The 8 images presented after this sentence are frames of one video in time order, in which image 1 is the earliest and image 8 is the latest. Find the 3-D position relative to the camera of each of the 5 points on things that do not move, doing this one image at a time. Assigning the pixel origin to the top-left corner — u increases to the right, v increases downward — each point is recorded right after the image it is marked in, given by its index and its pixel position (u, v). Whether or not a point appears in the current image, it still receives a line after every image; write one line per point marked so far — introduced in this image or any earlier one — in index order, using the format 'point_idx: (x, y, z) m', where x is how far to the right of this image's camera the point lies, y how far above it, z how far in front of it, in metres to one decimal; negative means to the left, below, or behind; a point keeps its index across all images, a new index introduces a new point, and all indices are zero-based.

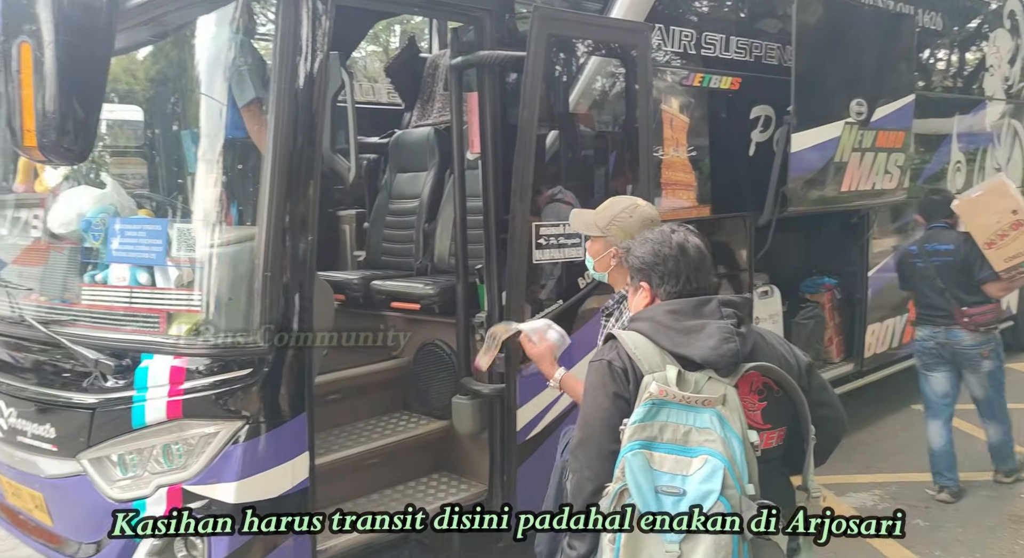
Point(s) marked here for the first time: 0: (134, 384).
0: (-1.2, -0.3, +2.4) m
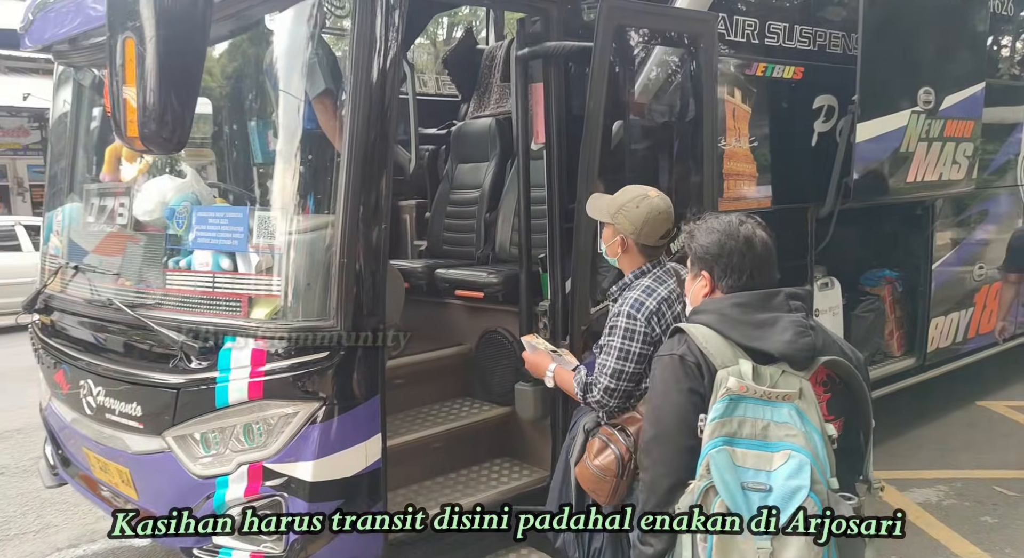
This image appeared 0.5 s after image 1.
0: (-1.0, -0.3, +2.5) m
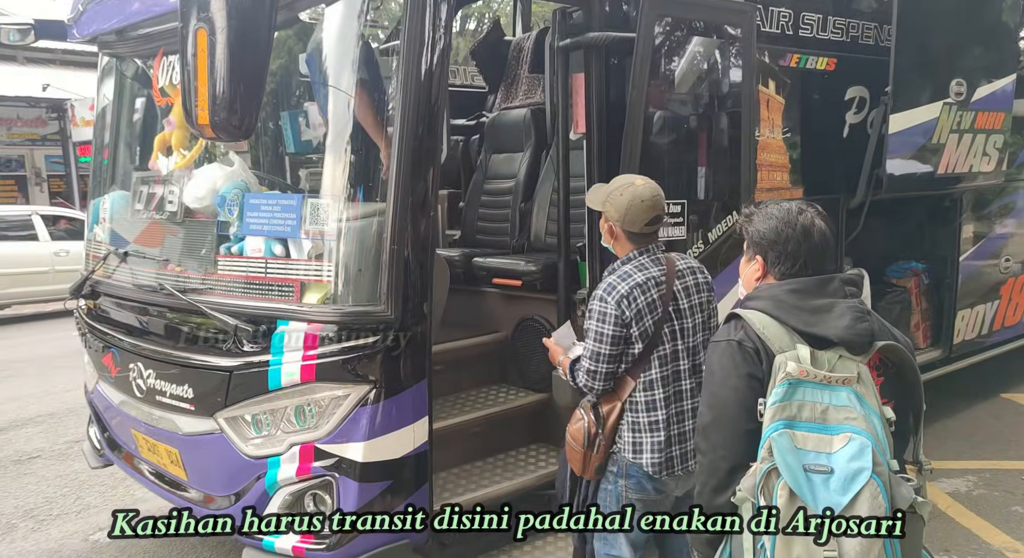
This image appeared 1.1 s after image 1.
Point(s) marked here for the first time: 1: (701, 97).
0: (-0.9, -0.2, +2.6) m
1: (+0.8, +0.8, +3.1) m
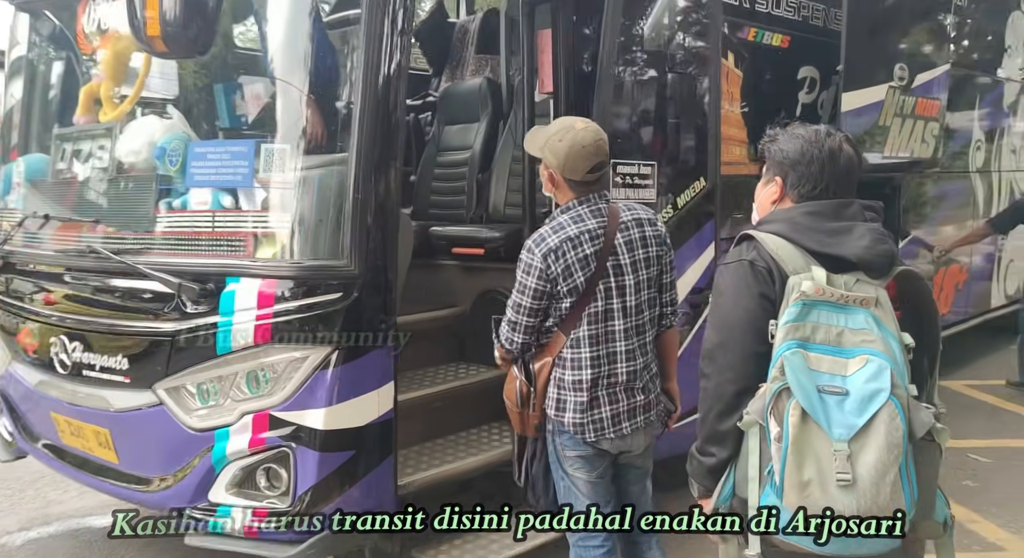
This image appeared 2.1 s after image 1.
0: (-0.9, -0.1, +2.4) m
1: (+0.7, +0.9, +3.1) m
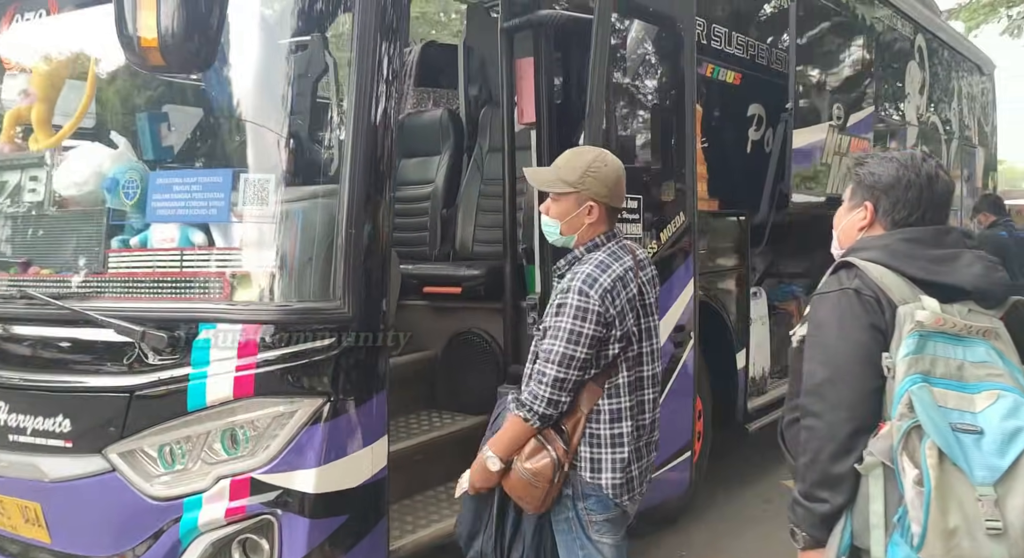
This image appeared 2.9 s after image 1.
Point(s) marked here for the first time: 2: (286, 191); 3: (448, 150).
0: (-0.9, -0.2, +2.1) m
1: (+0.6, +0.8, +3.1) m
2: (-0.7, +0.3, +2.2) m
3: (-0.3, +0.6, +3.6) m
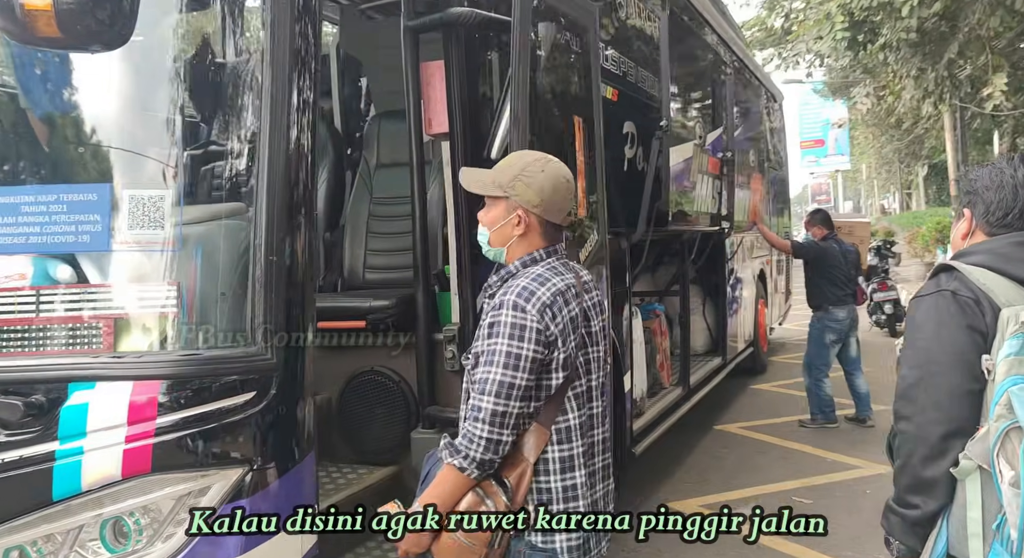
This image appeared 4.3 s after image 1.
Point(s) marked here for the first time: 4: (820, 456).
0: (-1.0, -0.3, +1.6) m
1: (+0.2, +0.7, +2.9) m
2: (-0.8, +0.2, +1.7) m
3: (-0.8, +0.5, +3.2) m
4: (+2.2, -1.3, +5.3) m
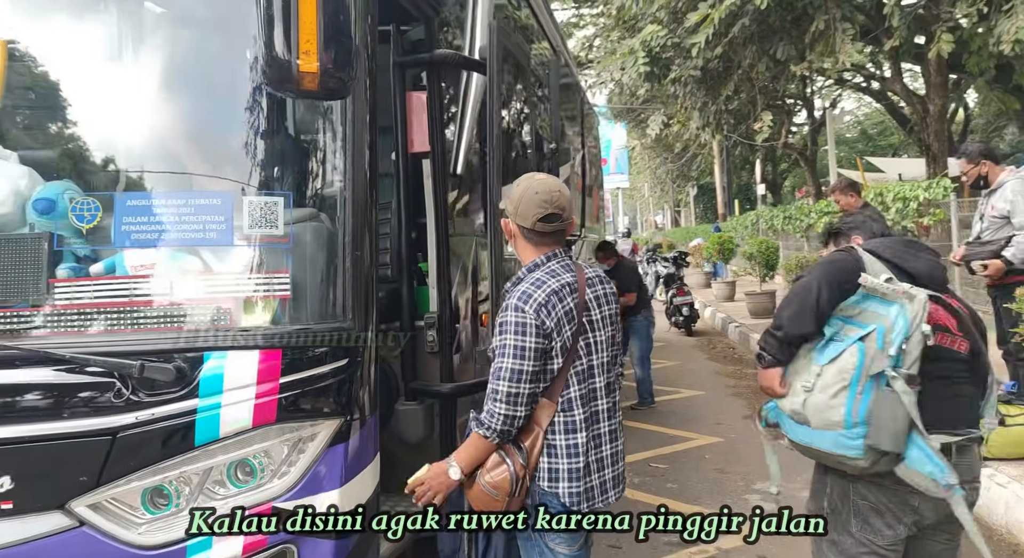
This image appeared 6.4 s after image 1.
0: (-0.8, -0.3, +1.9) m
1: (-0.1, +0.7, +3.5) m
2: (-0.7, +0.2, +2.2) m
3: (-1.1, +0.5, +3.6) m
4: (+1.3, -1.3, +6.4) m
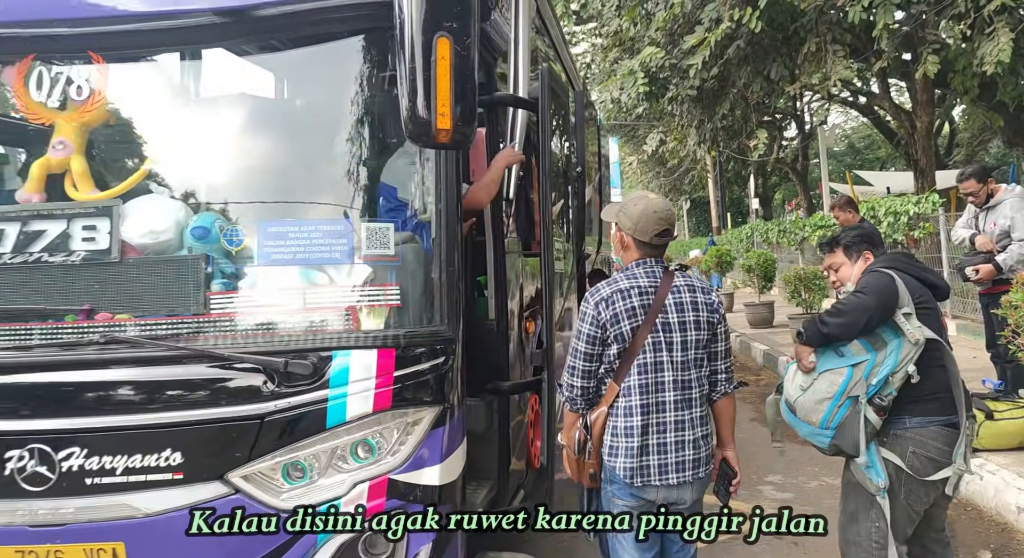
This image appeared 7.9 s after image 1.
0: (-0.6, -0.3, +2.4) m
1: (+0.1, +0.6, +4.0) m
2: (-0.4, +0.2, +2.6) m
3: (-0.9, +0.4, +4.0) m
4: (+1.5, -1.4, +6.8) m
